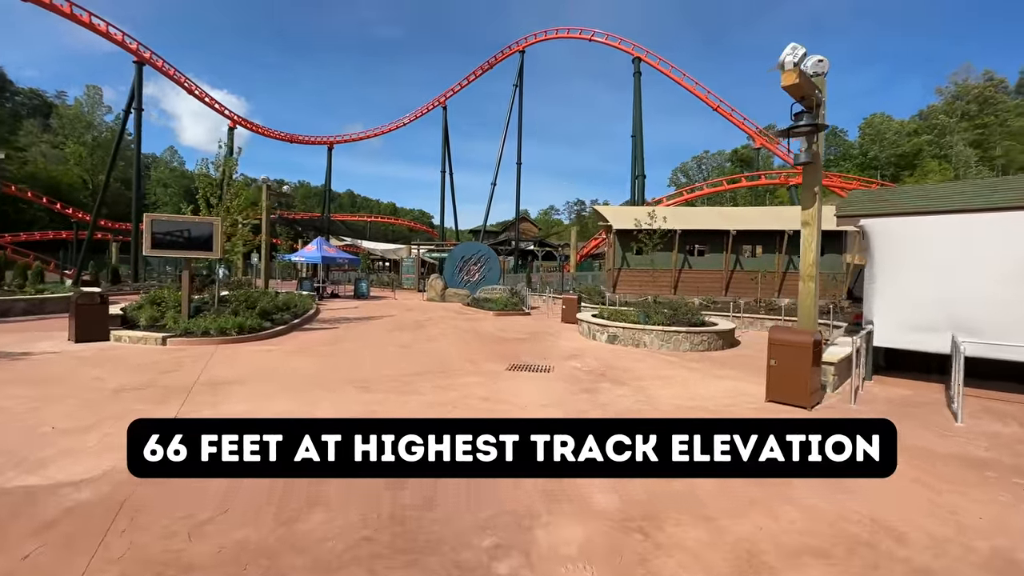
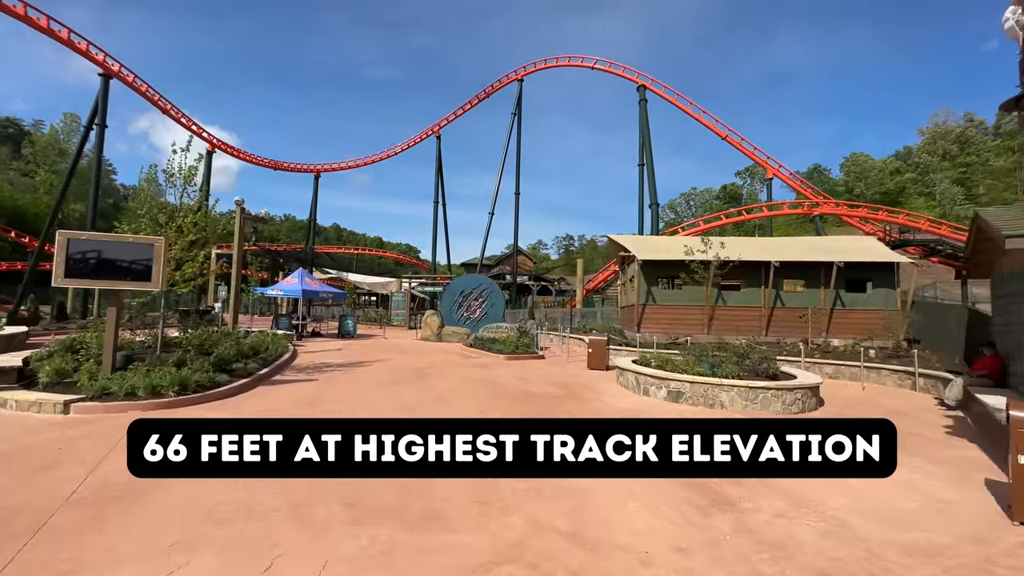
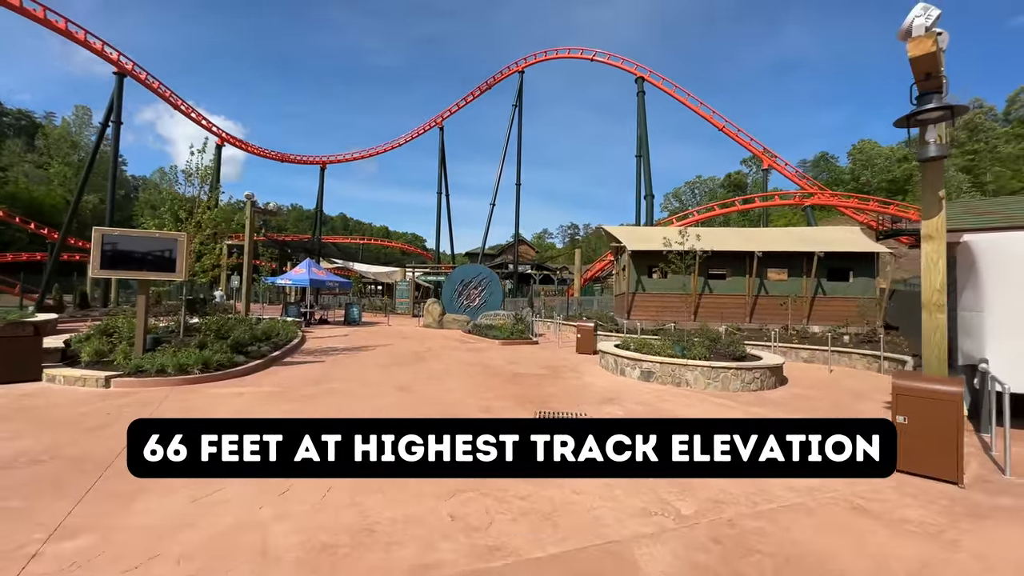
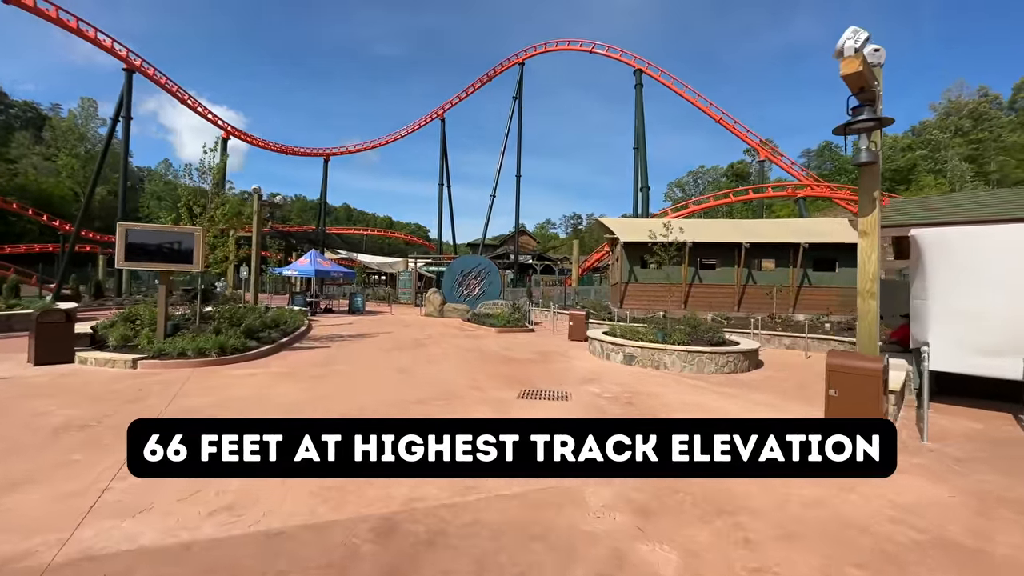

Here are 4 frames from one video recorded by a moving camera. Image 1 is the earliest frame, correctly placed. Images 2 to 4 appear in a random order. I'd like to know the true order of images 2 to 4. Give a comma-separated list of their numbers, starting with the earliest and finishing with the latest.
4, 3, 2
